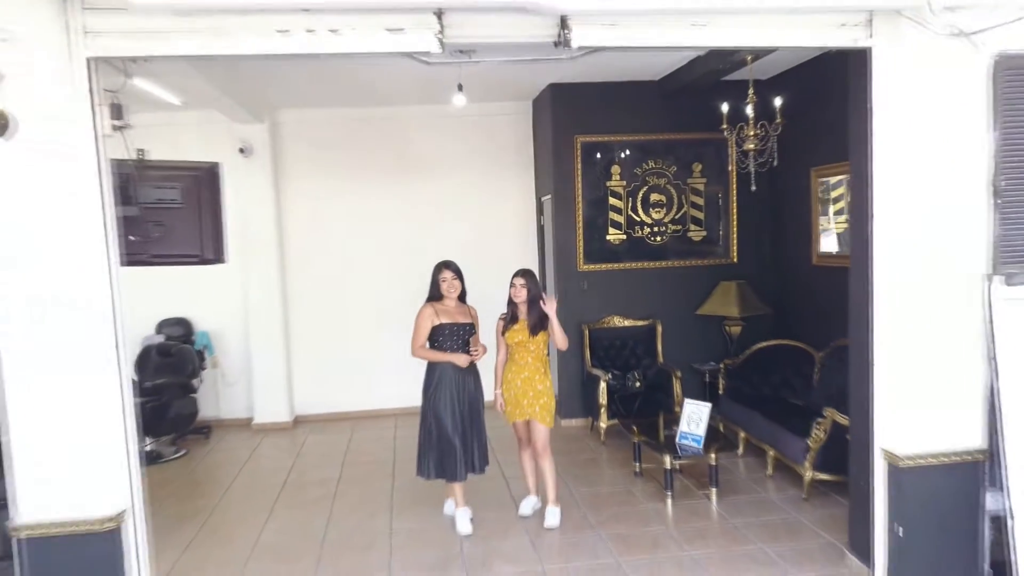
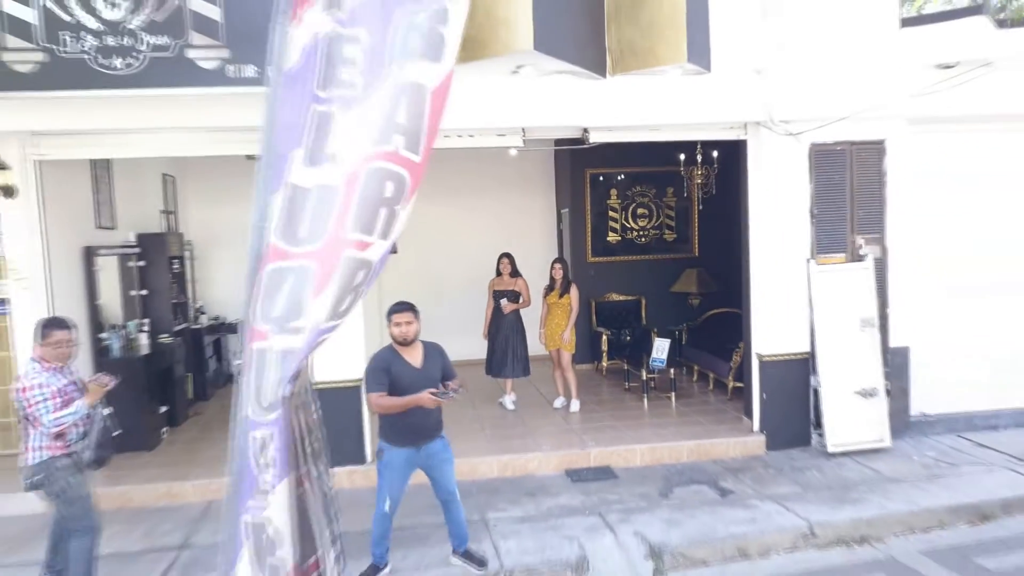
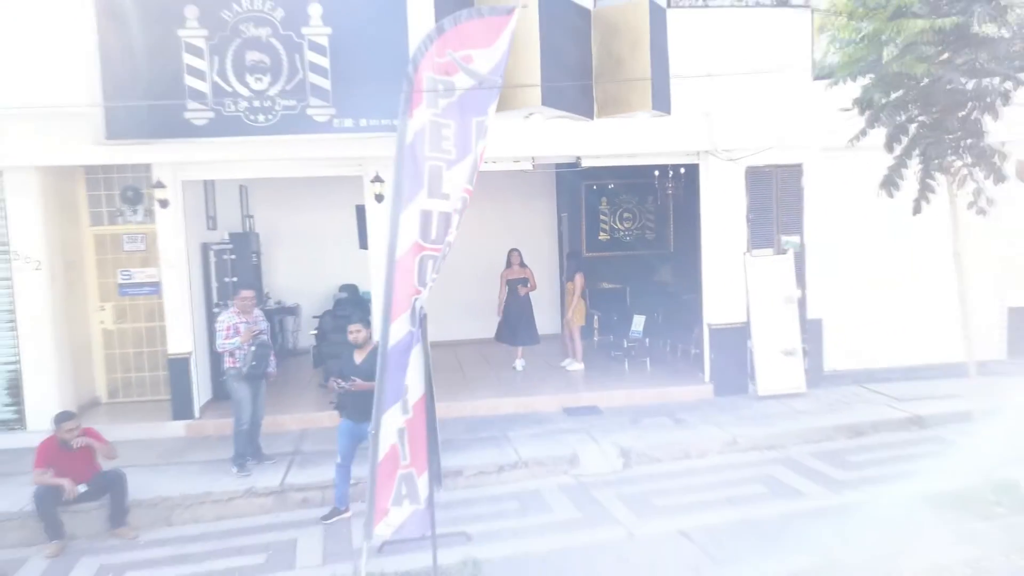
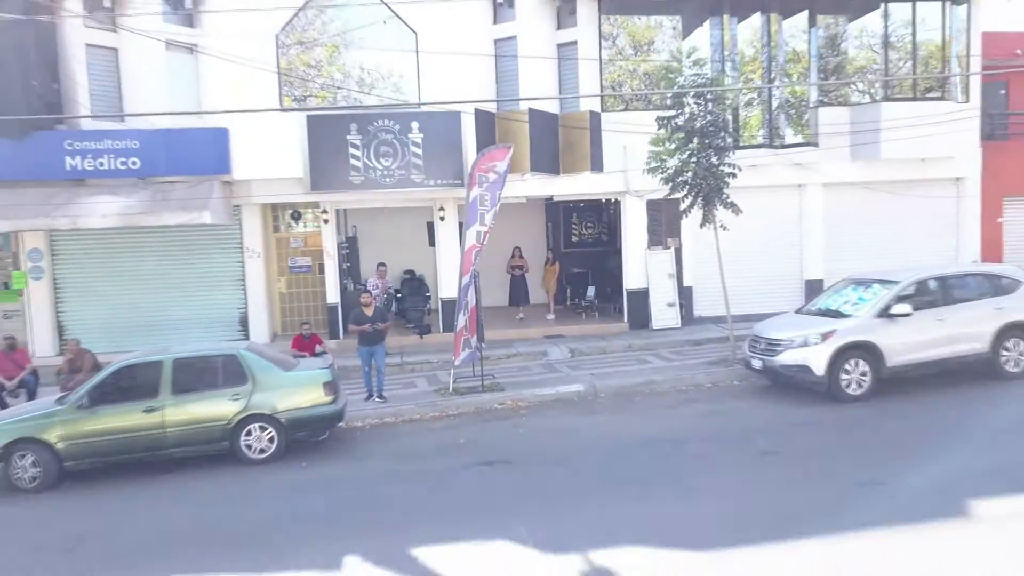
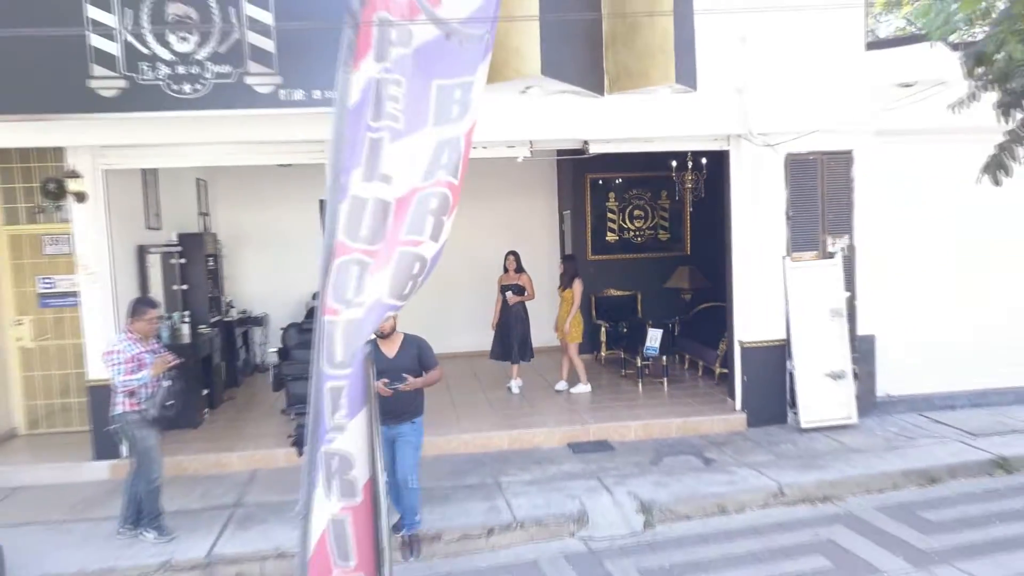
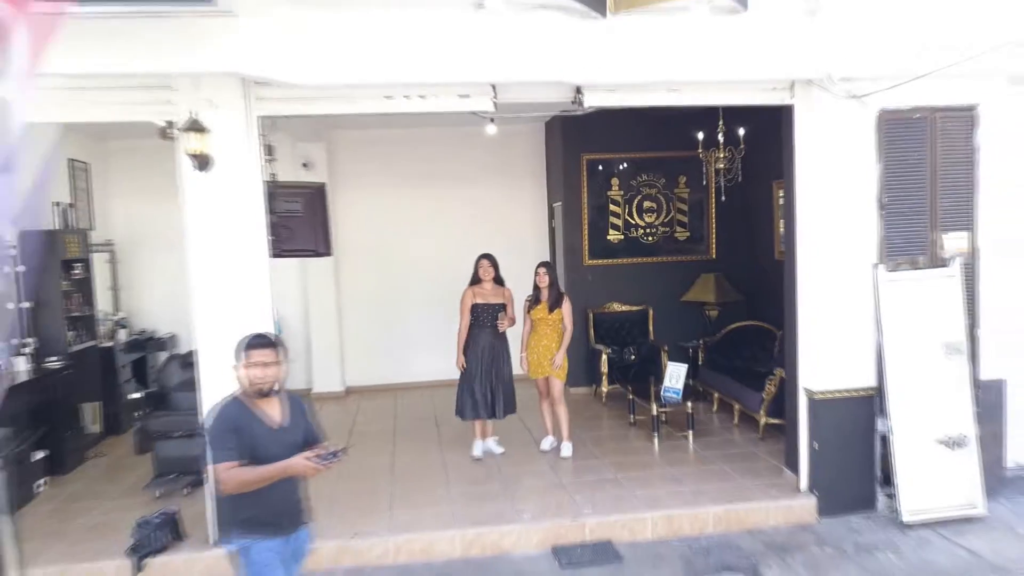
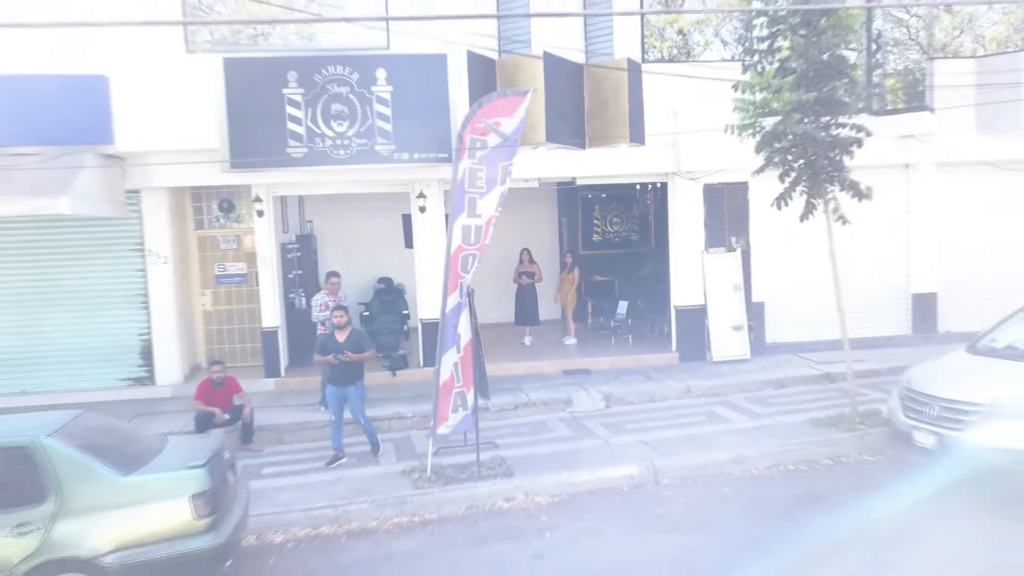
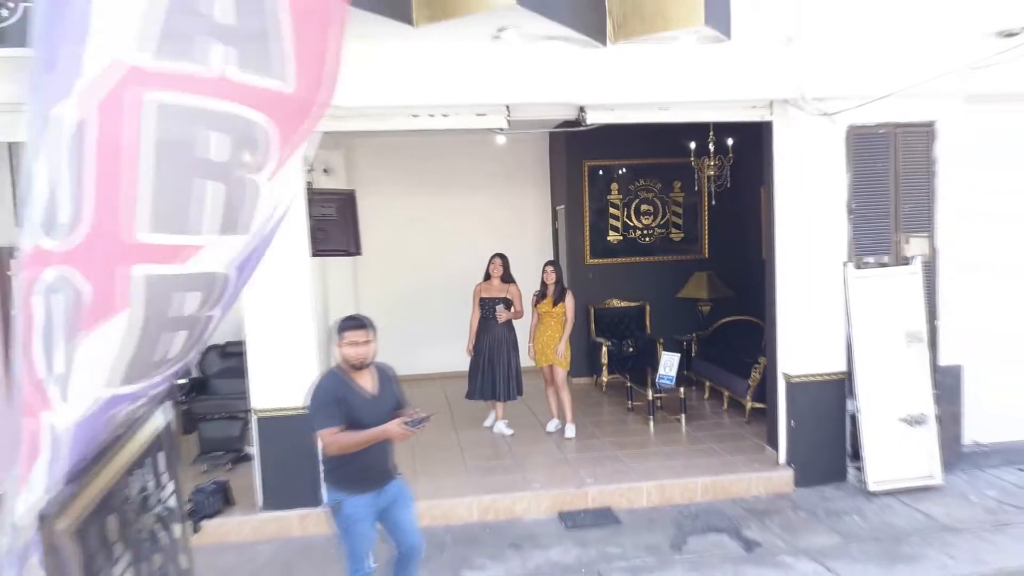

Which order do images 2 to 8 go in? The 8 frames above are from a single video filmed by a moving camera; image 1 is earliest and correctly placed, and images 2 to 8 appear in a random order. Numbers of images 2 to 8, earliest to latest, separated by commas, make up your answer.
6, 8, 2, 5, 3, 7, 4
